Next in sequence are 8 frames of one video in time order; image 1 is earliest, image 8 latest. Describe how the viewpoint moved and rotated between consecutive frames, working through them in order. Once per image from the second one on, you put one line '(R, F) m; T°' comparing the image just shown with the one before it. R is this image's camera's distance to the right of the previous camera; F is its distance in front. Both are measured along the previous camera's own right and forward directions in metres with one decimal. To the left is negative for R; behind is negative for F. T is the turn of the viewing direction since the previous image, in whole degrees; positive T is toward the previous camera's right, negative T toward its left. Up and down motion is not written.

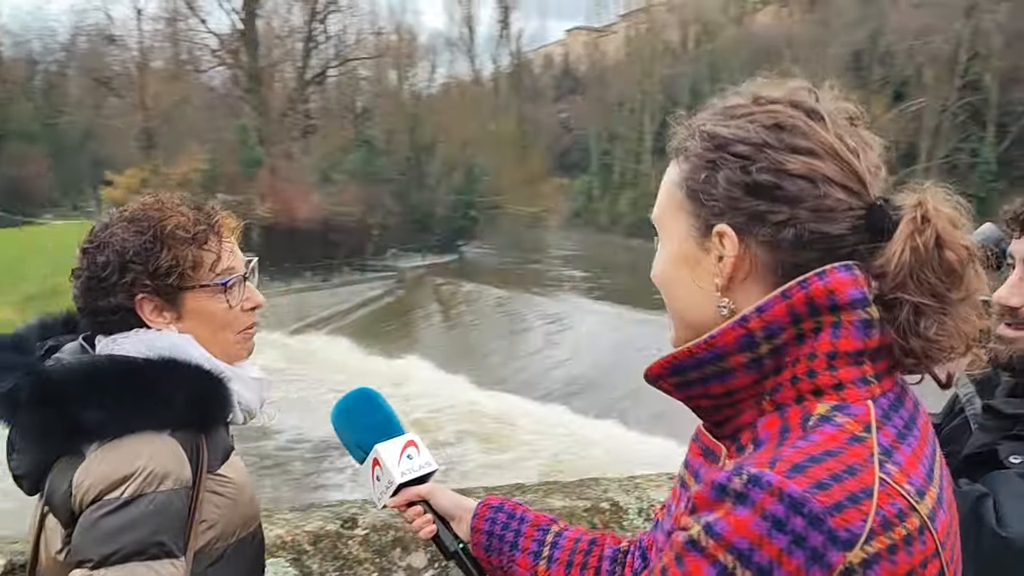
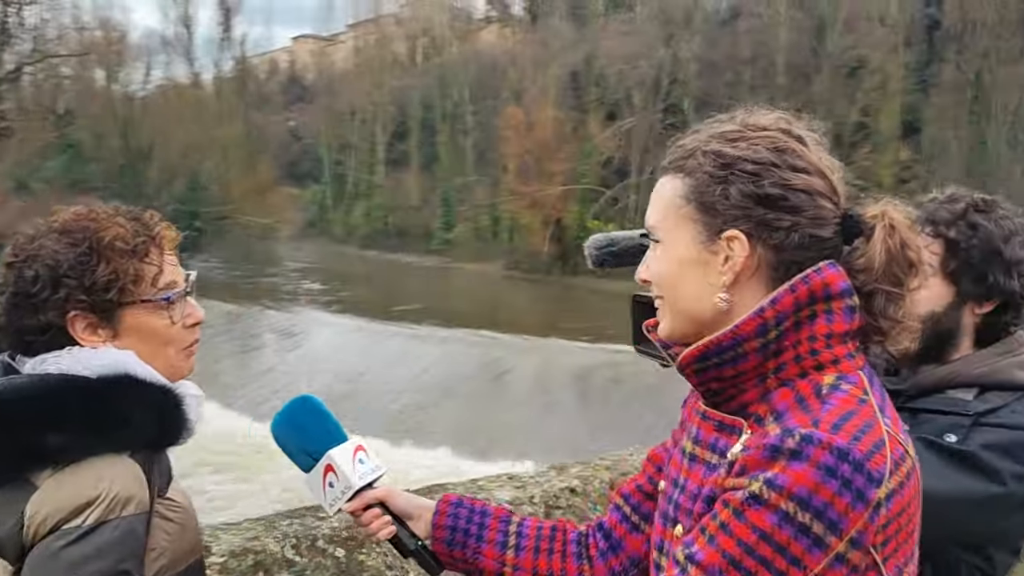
(-0.3, 0.0) m; +17°
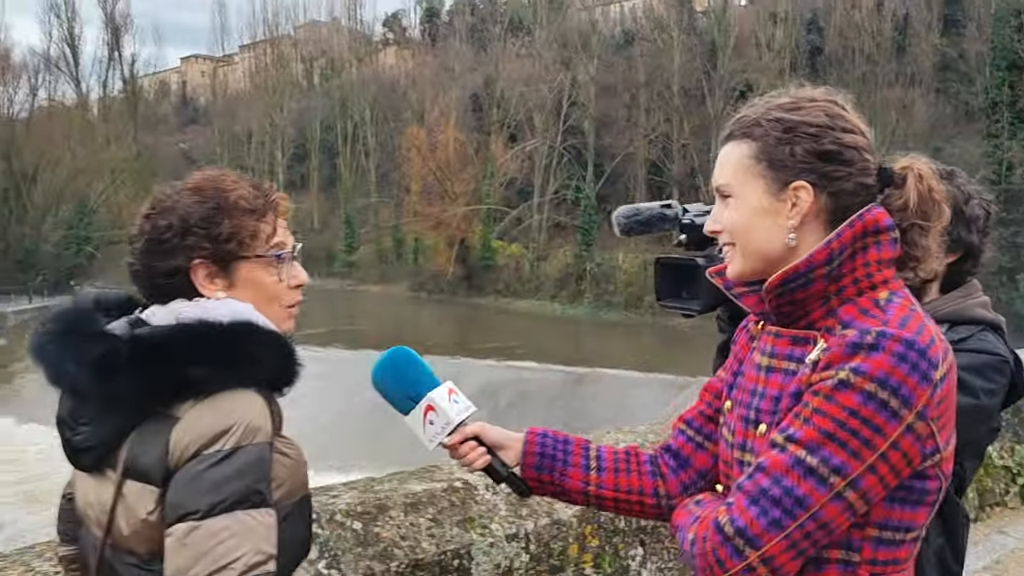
(-0.3, -0.2) m; +6°
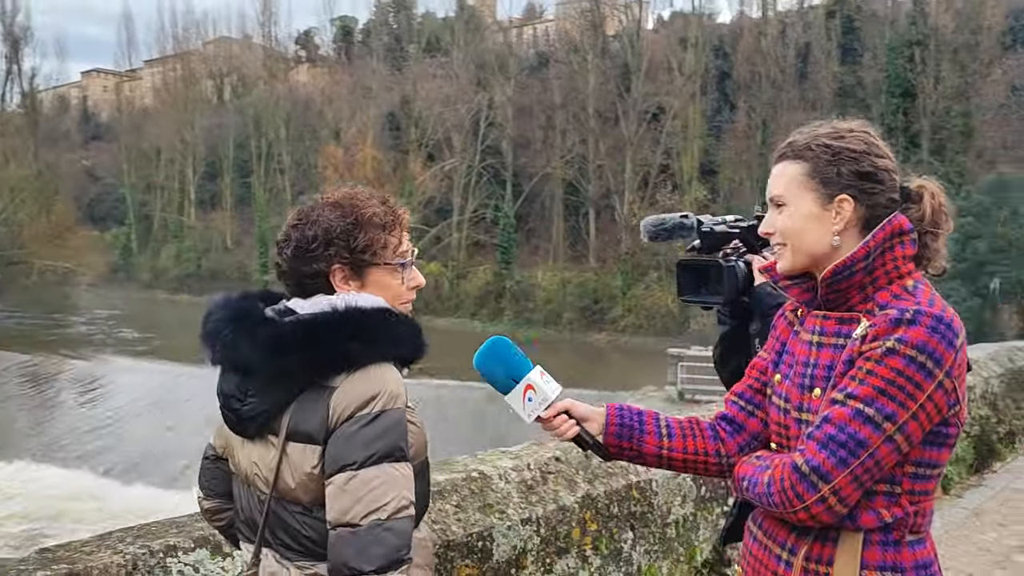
(-0.3, -0.3) m; +5°
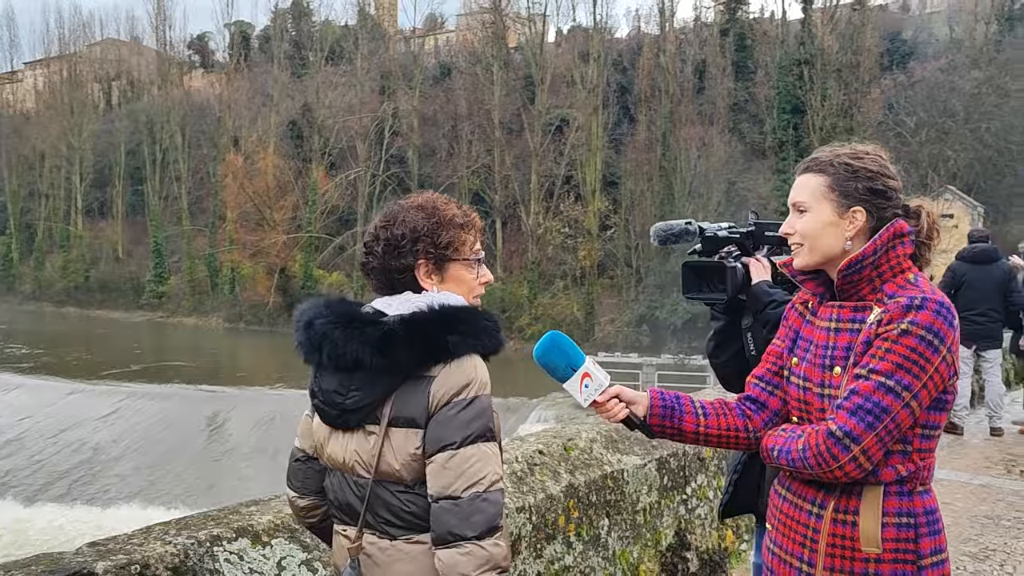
(-0.3, -0.2) m; +6°
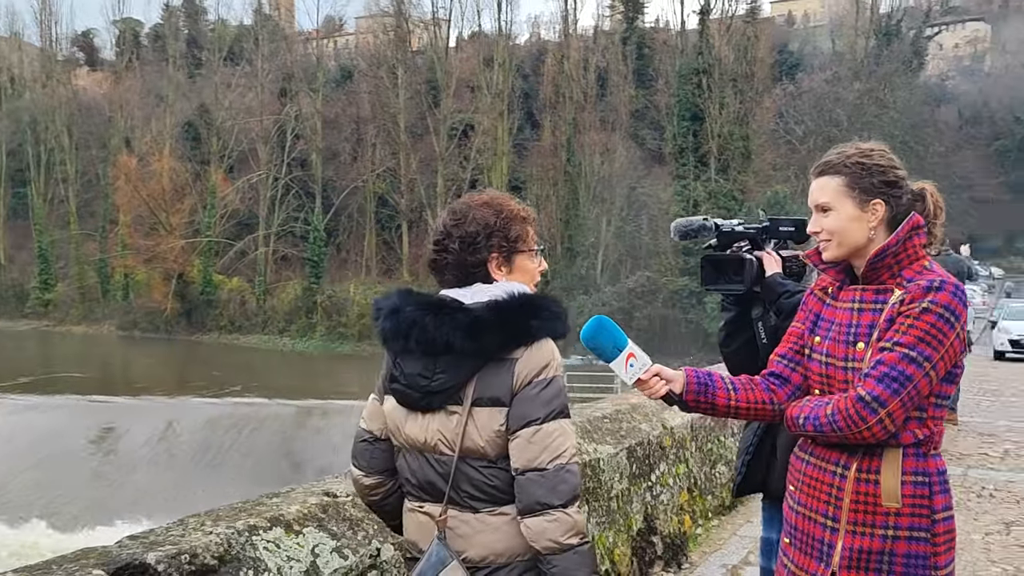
(-0.3, -0.1) m; +6°
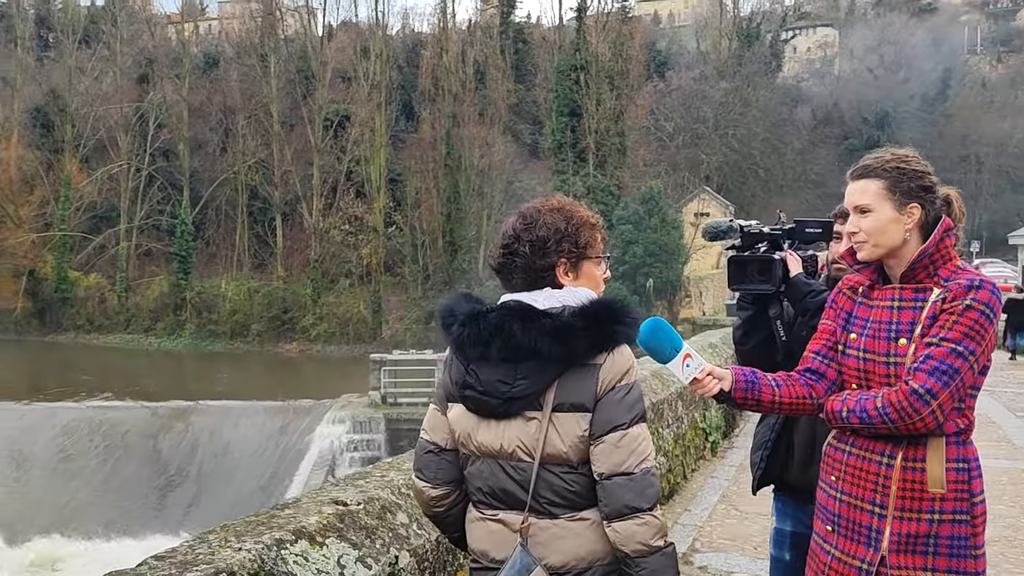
(-0.4, +0.1) m; +8°
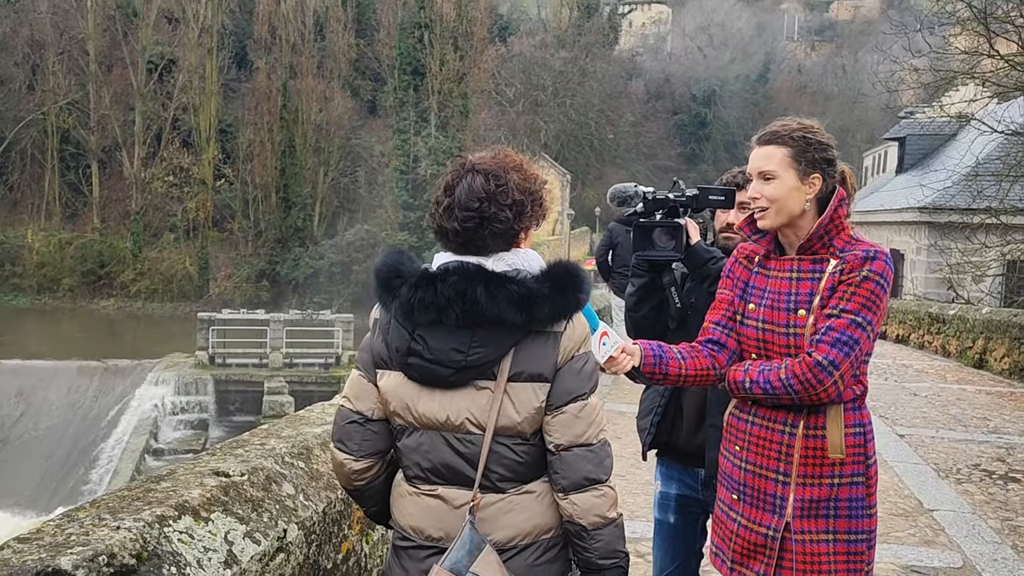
(-0.2, +0.1) m; +11°
